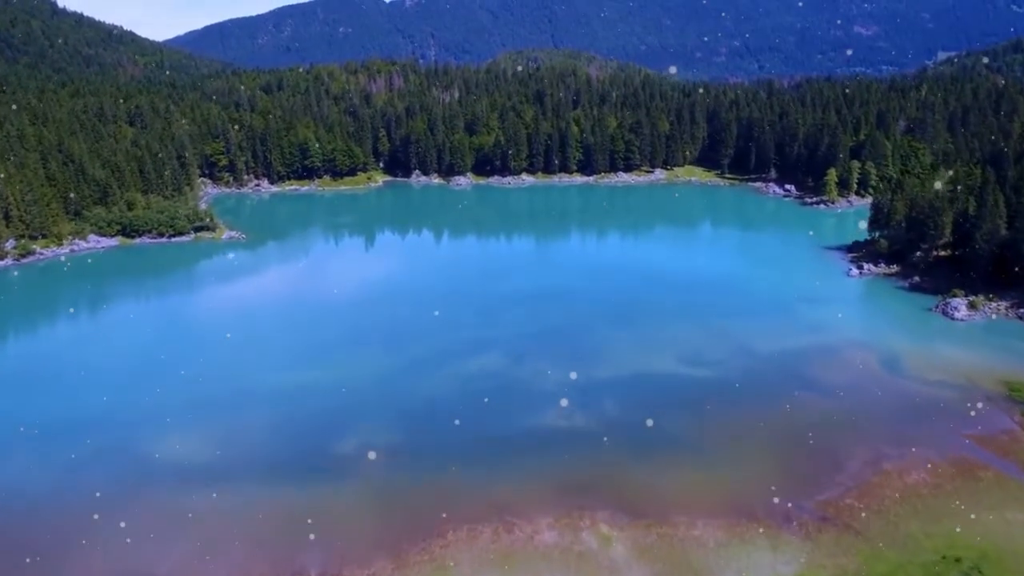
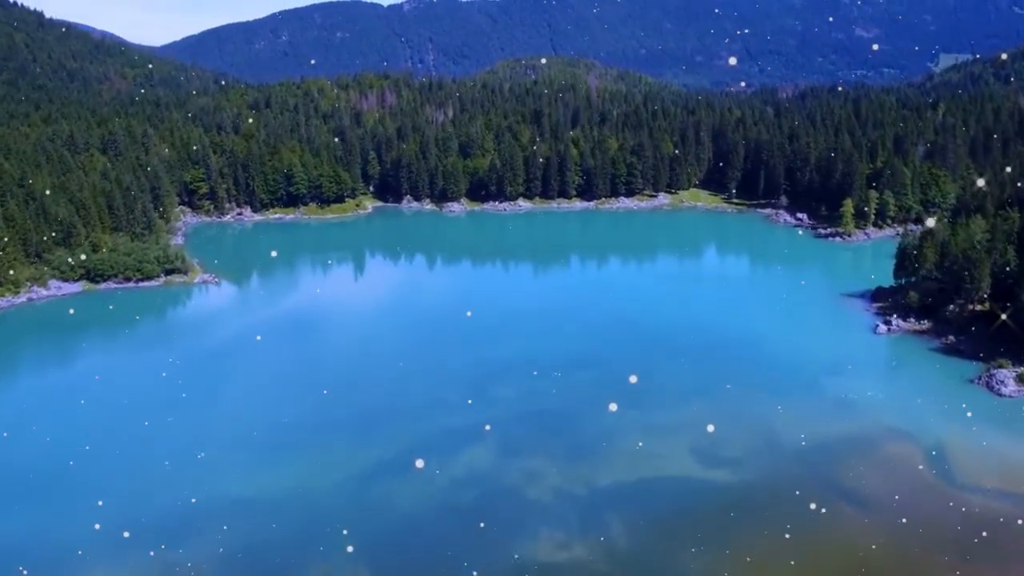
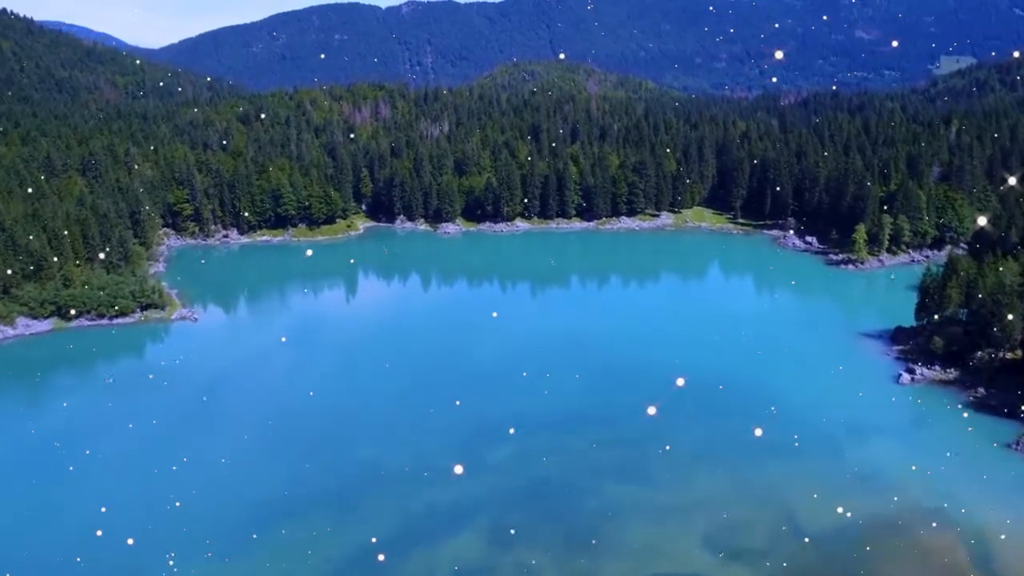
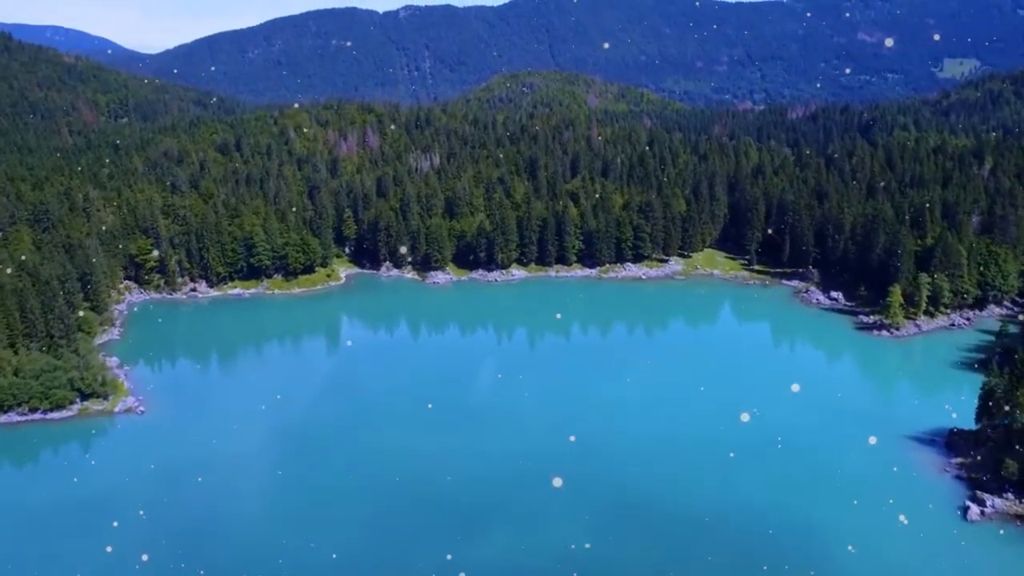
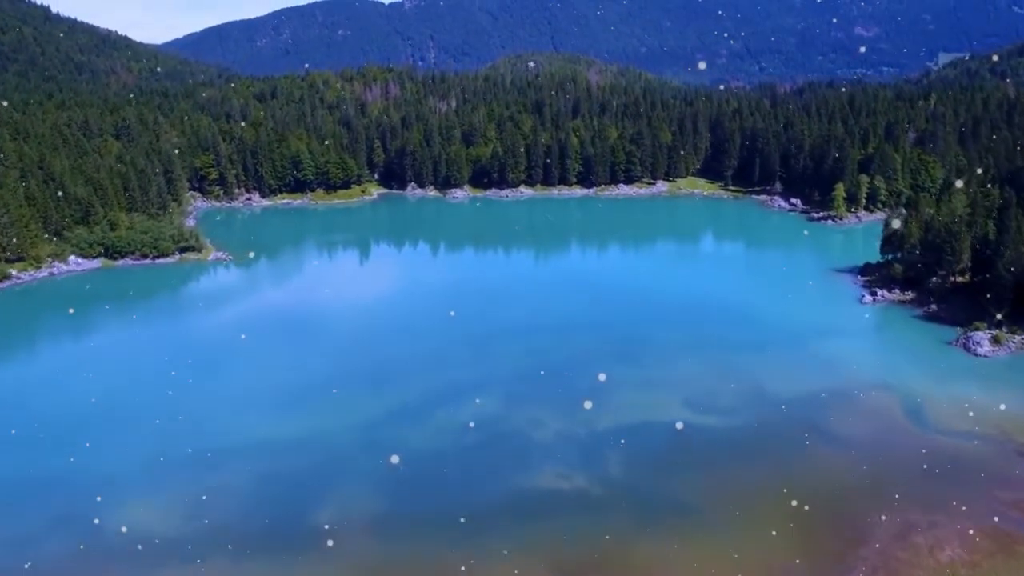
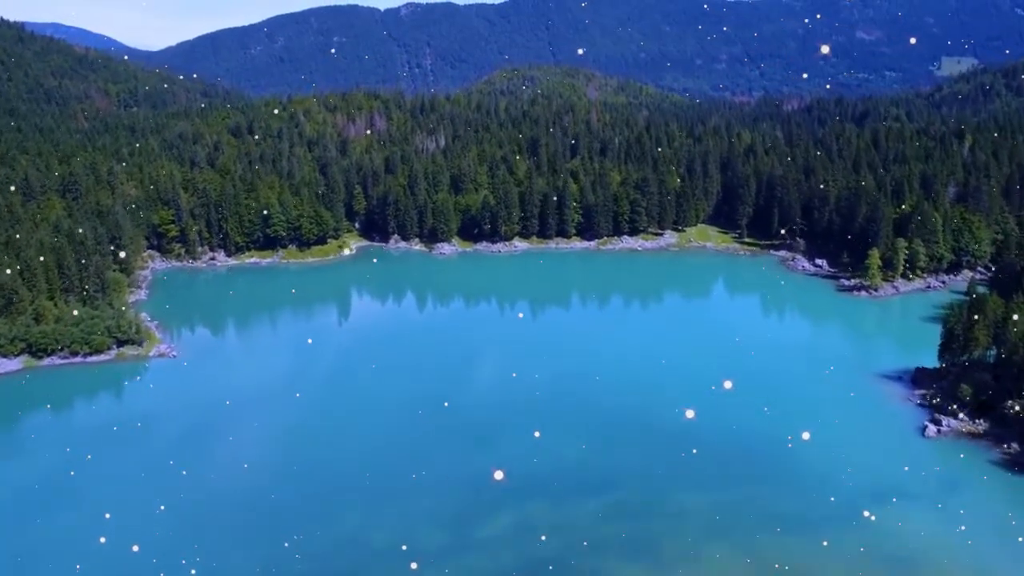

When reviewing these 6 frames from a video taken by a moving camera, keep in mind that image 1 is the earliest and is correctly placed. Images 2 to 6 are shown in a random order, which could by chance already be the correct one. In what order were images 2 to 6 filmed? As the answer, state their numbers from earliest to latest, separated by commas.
5, 2, 3, 6, 4
